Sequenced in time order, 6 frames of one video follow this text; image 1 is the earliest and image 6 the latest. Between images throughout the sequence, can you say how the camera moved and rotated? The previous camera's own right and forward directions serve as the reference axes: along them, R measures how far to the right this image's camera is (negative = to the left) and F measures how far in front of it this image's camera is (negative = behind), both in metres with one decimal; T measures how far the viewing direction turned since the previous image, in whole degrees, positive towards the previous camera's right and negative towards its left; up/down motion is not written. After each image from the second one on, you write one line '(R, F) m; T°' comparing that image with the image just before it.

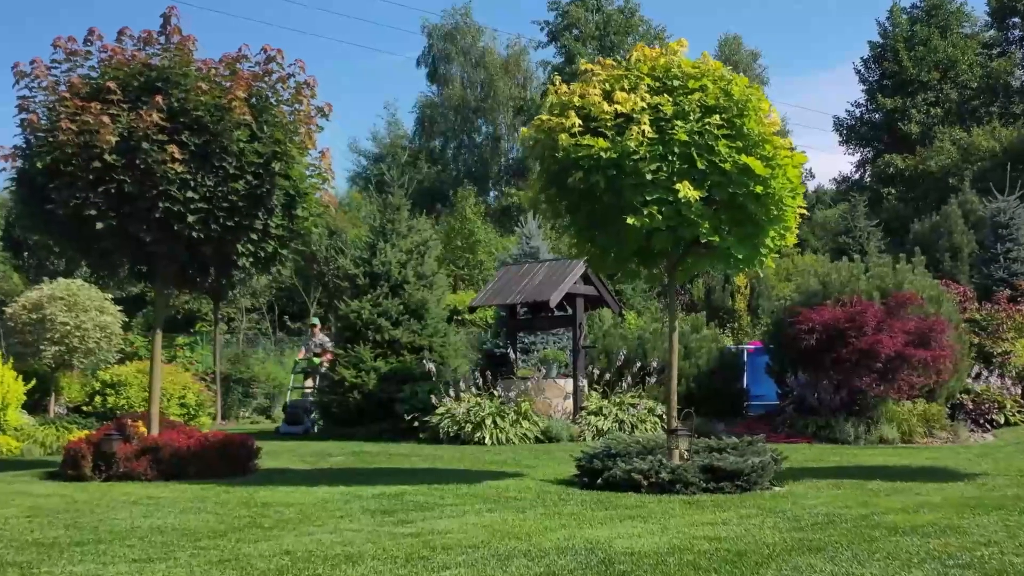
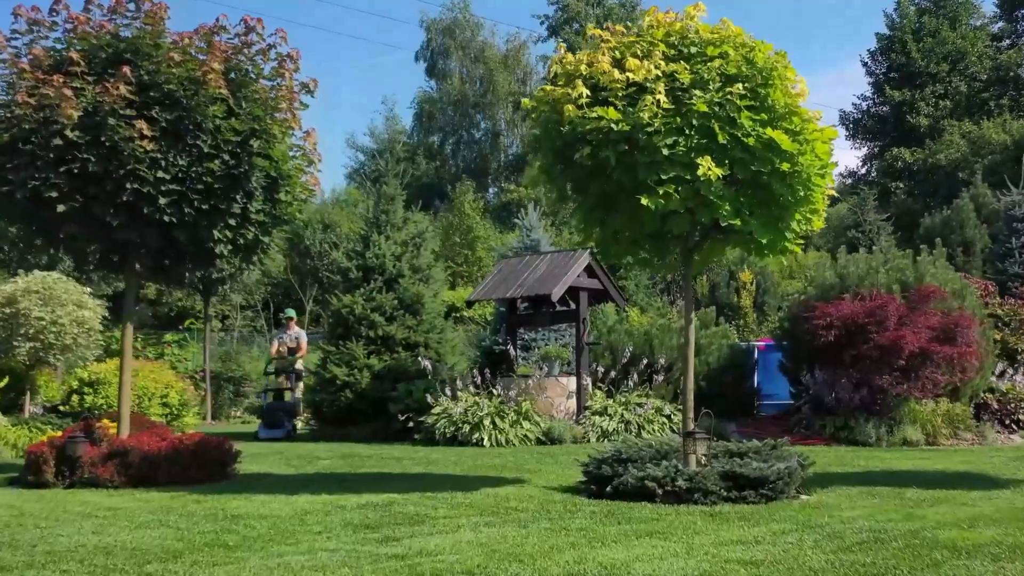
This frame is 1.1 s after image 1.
(0.0, +0.8) m; 0°
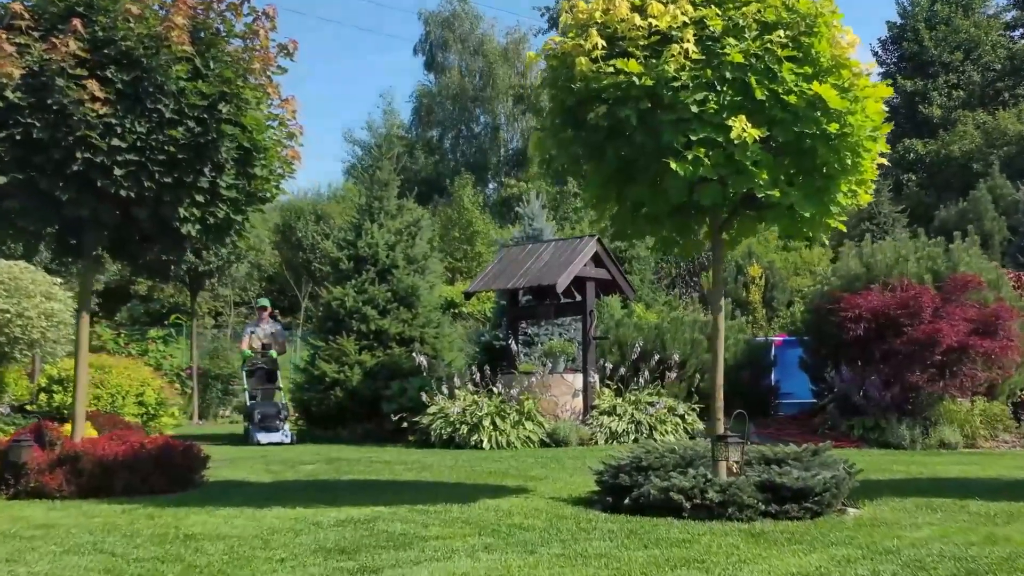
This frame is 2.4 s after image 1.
(0.0, +1.1) m; 0°
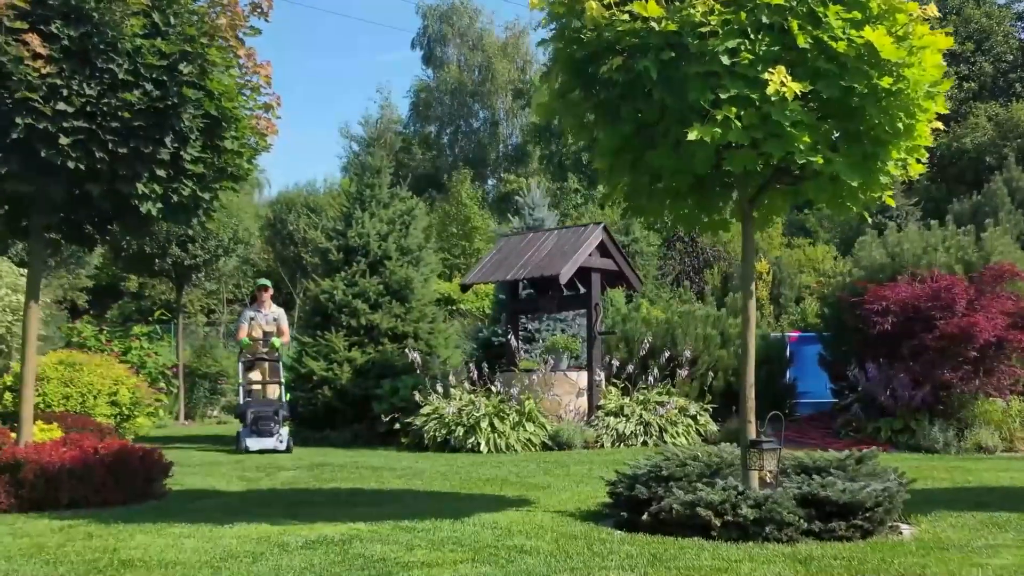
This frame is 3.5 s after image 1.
(0.0, +1.0) m; 0°
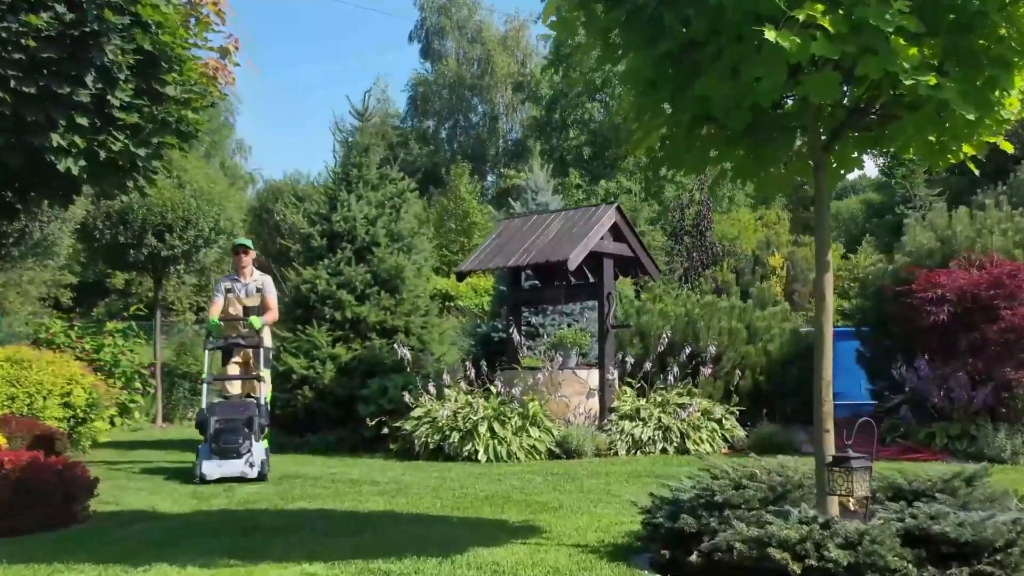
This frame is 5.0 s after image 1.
(0.0, +1.5) m; 0°
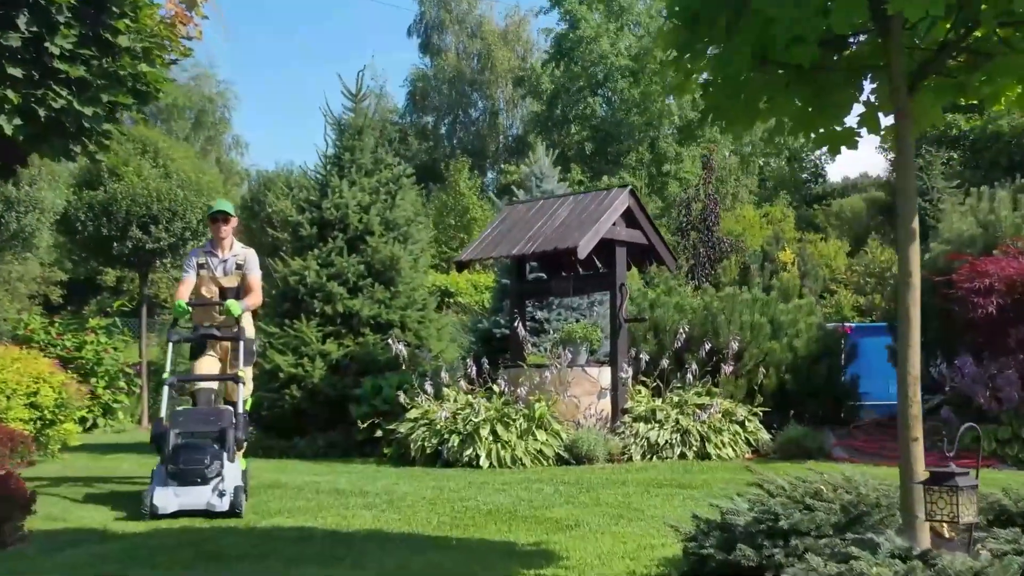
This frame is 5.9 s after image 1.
(-0.1, +0.9) m; 0°
